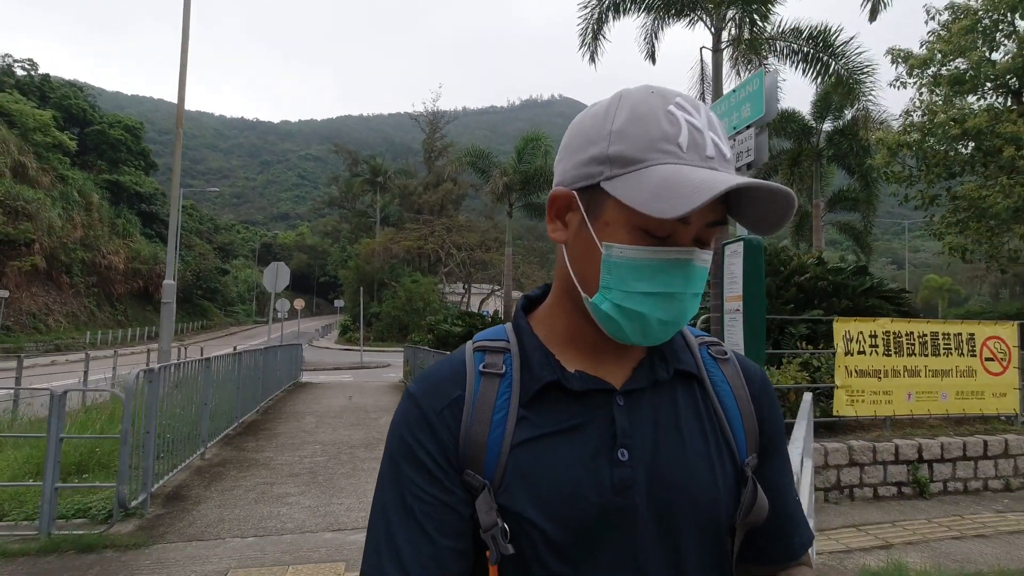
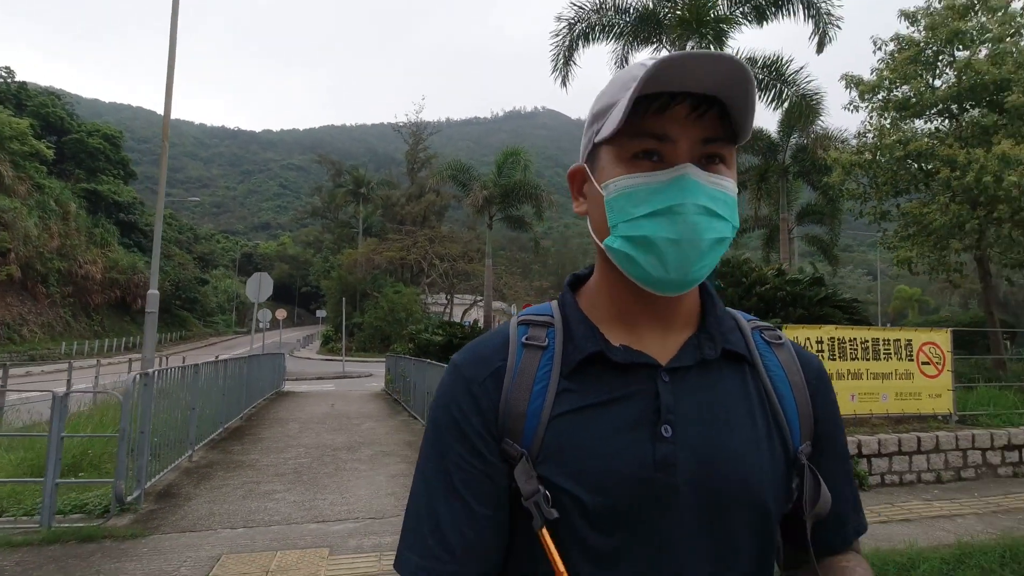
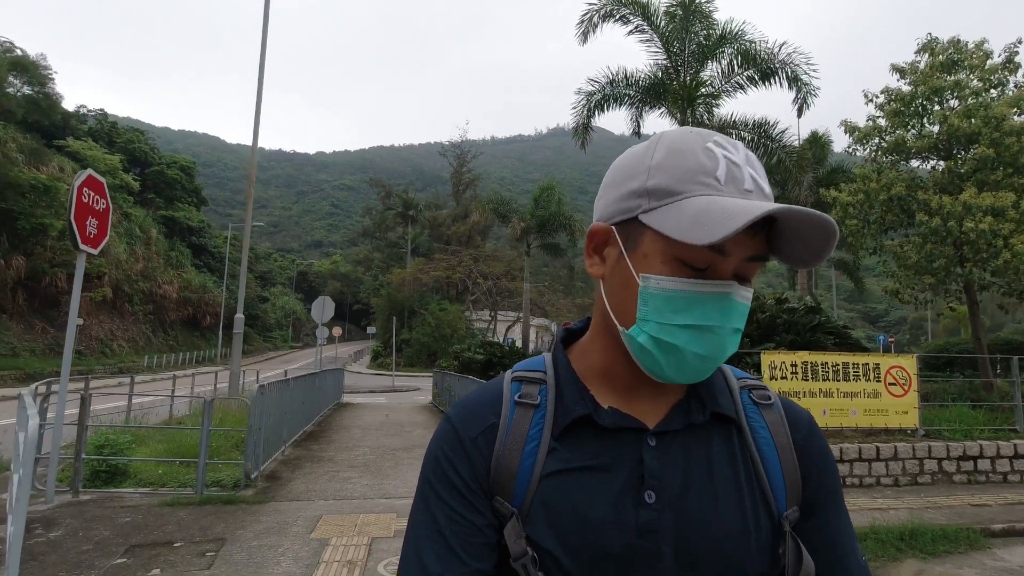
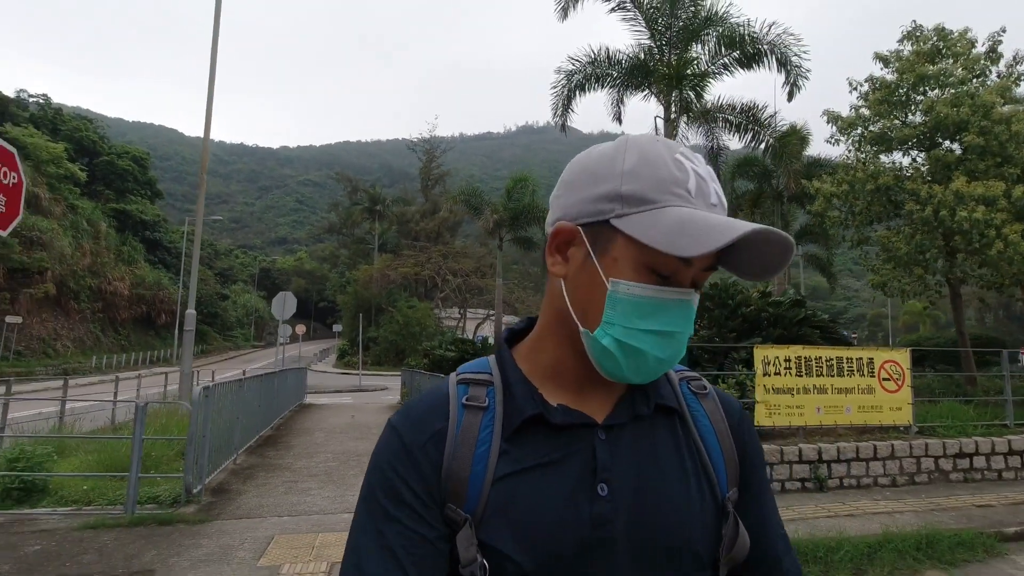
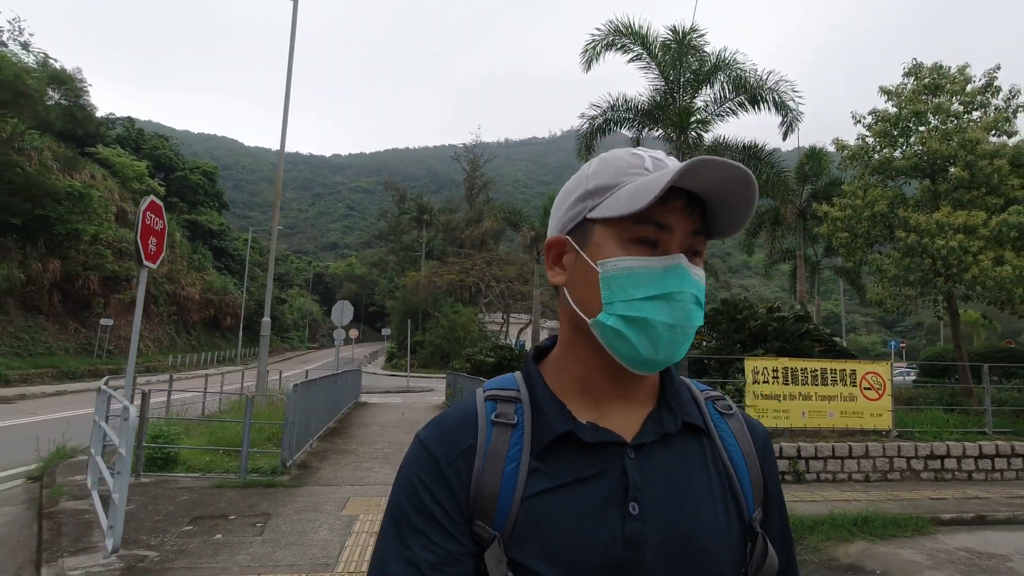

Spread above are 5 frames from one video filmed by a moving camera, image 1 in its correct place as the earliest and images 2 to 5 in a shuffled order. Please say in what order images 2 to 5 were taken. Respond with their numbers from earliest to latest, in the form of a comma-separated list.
2, 4, 3, 5
